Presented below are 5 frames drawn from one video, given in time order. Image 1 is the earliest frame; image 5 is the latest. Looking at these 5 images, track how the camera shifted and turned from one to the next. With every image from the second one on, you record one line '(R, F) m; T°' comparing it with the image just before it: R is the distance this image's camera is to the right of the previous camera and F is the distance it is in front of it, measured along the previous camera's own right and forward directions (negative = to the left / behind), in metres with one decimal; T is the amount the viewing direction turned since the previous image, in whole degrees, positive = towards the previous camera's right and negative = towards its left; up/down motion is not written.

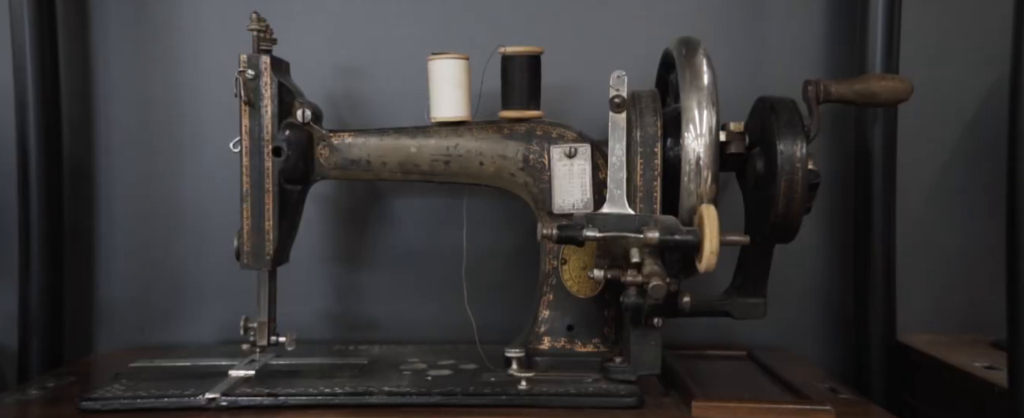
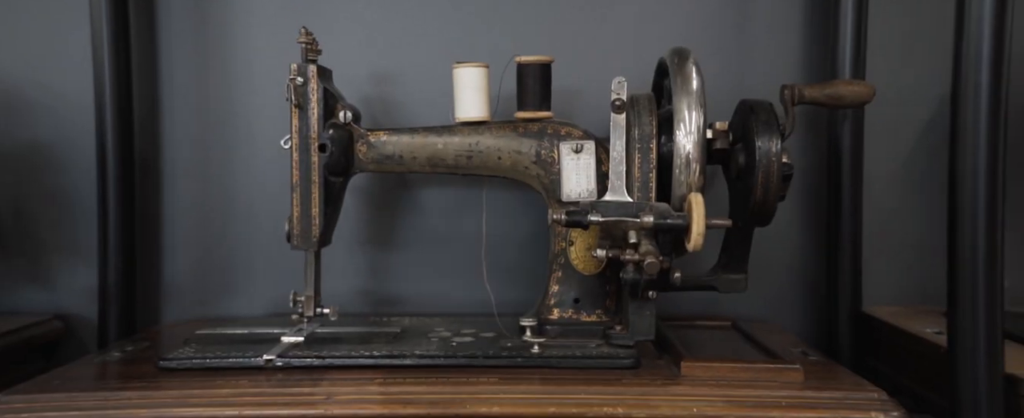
(0.0, -0.1) m; -1°
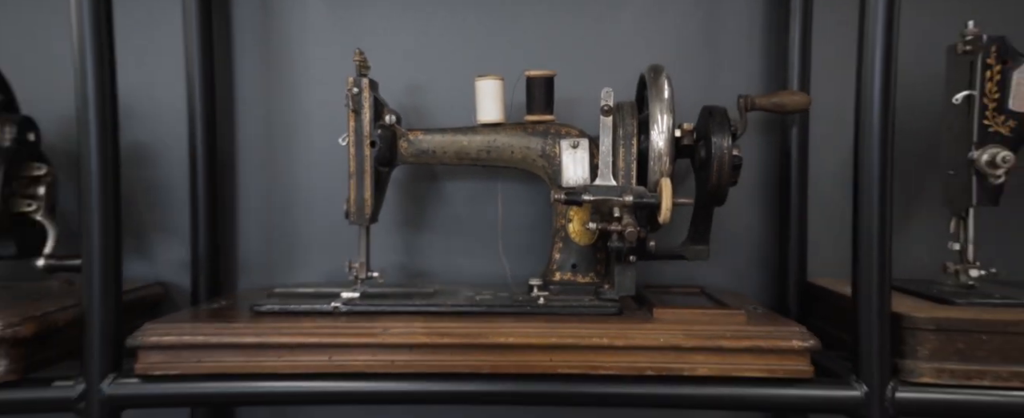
(0.0, -0.2) m; 0°
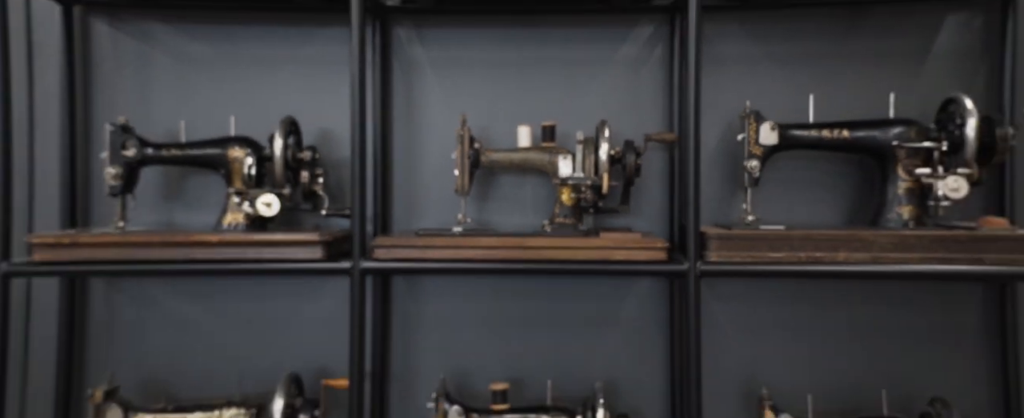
(0.0, -0.9) m; -1°
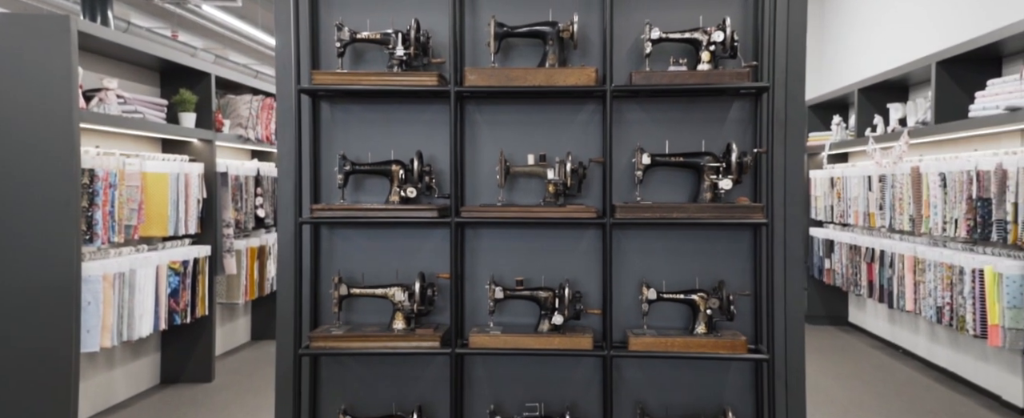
(0.0, -1.9) m; -1°
